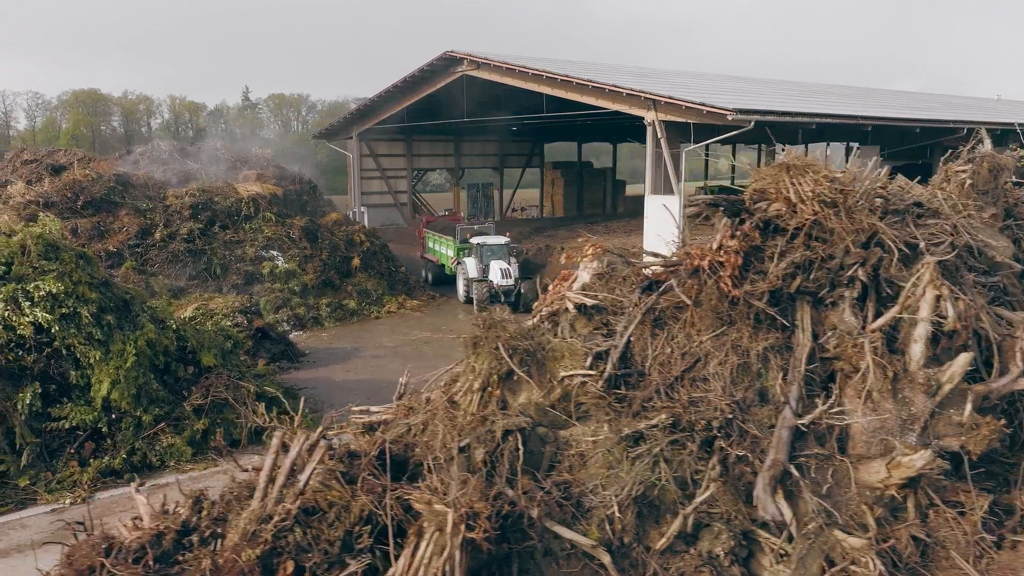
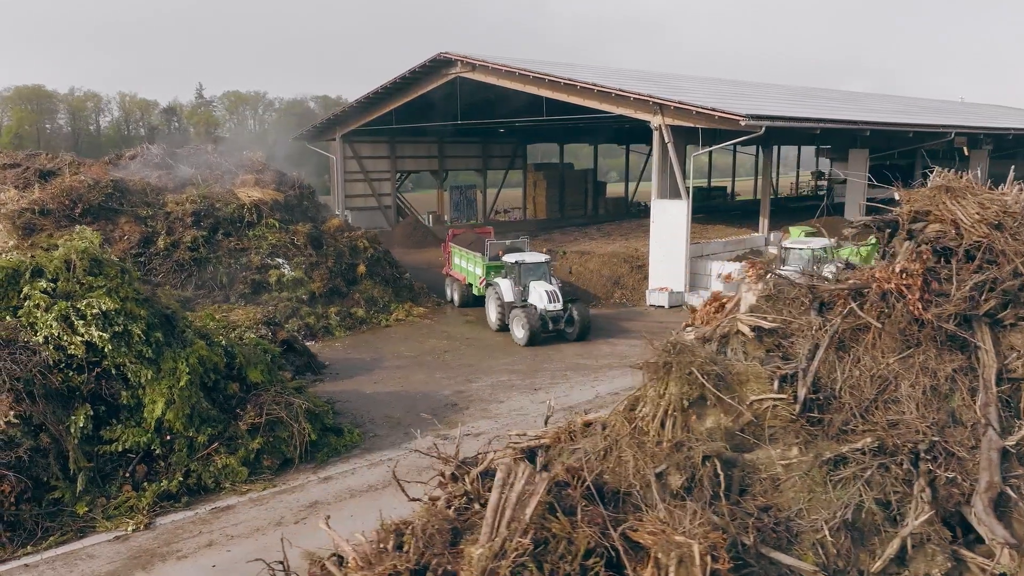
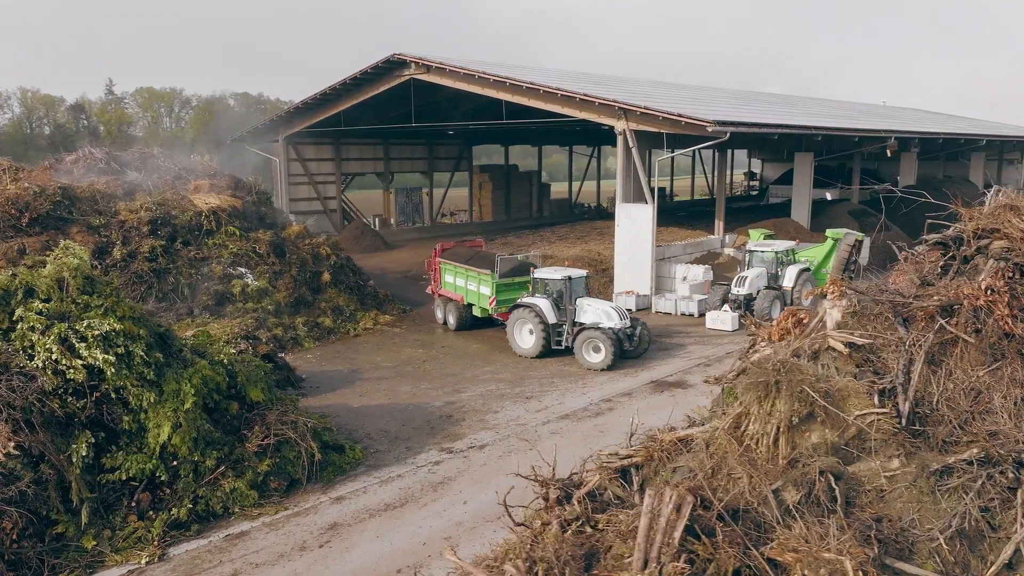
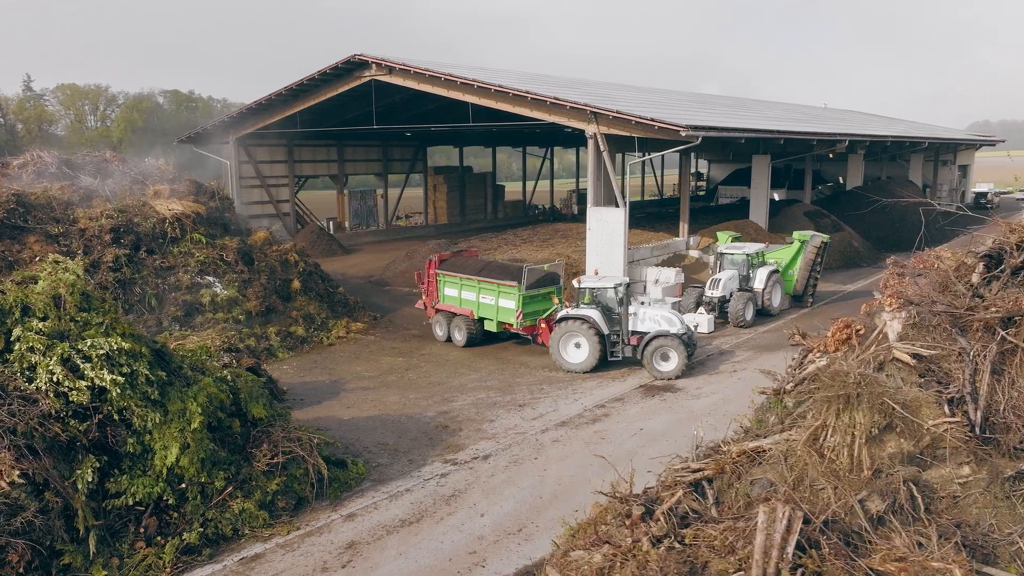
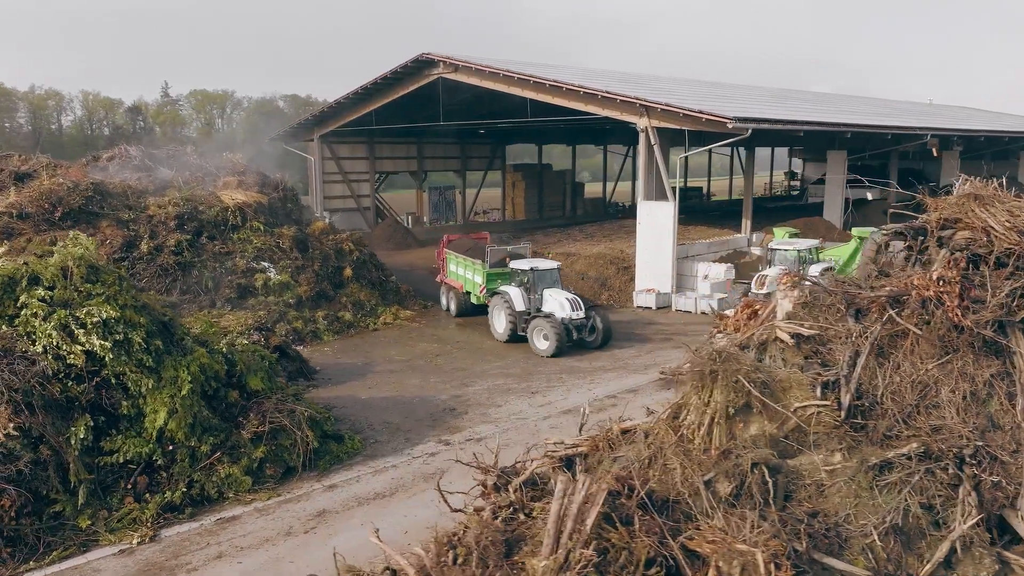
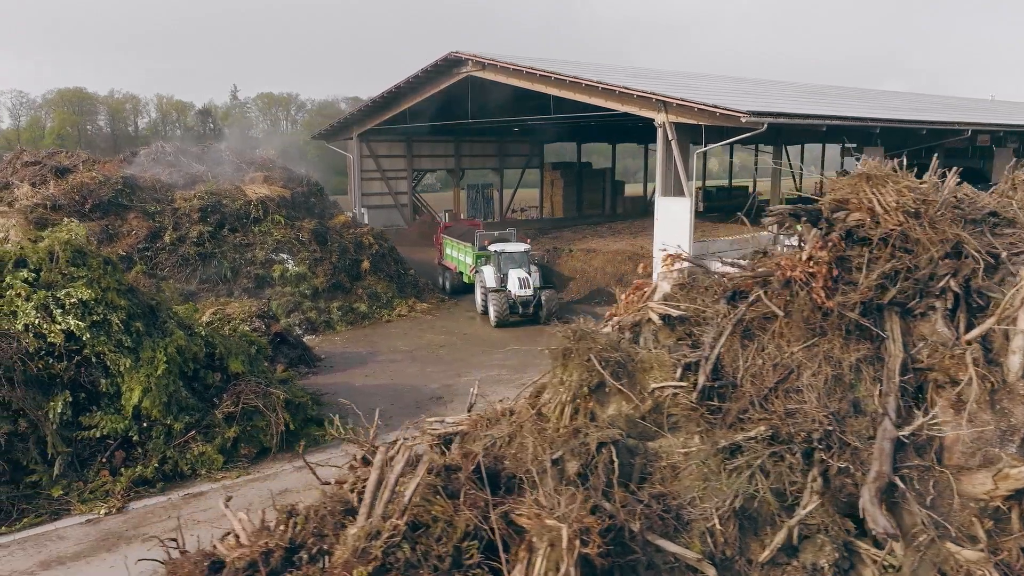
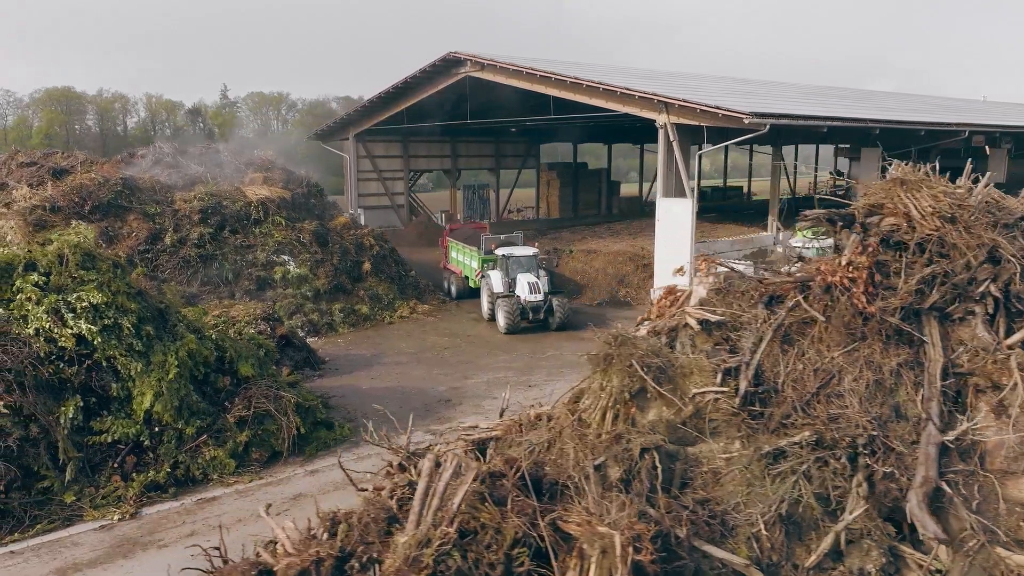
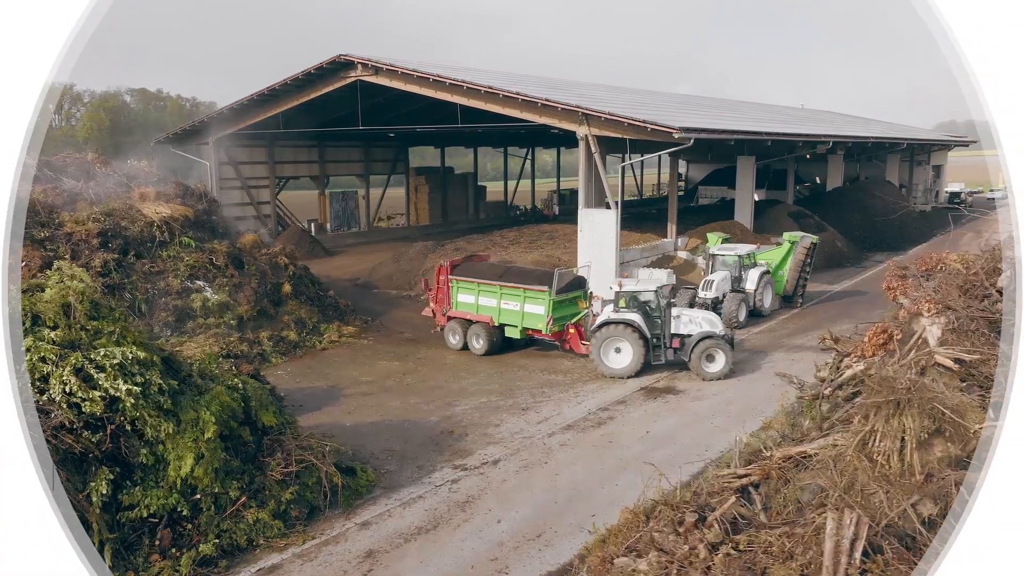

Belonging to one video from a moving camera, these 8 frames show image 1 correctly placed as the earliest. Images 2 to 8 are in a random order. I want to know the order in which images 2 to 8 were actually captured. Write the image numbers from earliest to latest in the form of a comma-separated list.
6, 7, 2, 5, 3, 4, 8
